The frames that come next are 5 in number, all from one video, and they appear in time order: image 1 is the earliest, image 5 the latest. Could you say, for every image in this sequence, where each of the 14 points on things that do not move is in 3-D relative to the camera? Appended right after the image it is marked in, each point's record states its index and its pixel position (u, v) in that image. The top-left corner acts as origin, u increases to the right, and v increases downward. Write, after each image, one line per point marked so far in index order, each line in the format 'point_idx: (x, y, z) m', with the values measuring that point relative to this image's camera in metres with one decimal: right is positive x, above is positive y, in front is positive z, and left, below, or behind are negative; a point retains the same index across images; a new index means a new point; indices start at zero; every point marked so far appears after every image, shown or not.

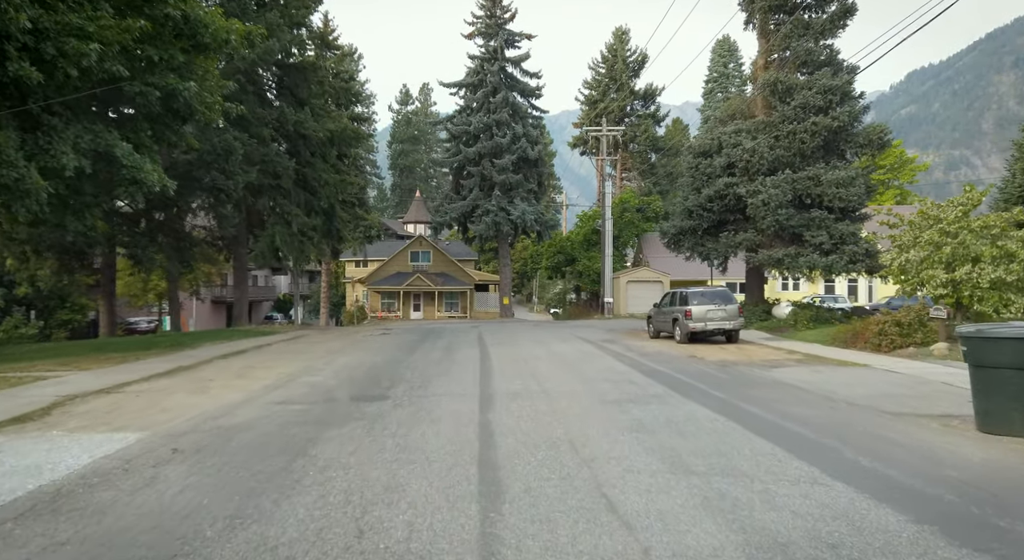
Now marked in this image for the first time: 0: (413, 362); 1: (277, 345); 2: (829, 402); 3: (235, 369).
0: (-2.2, -1.8, +13.7) m
1: (-7.0, -1.9, +18.5) m
2: (+4.8, -1.8, +9.4) m
3: (-5.5, -1.8, +12.4) m
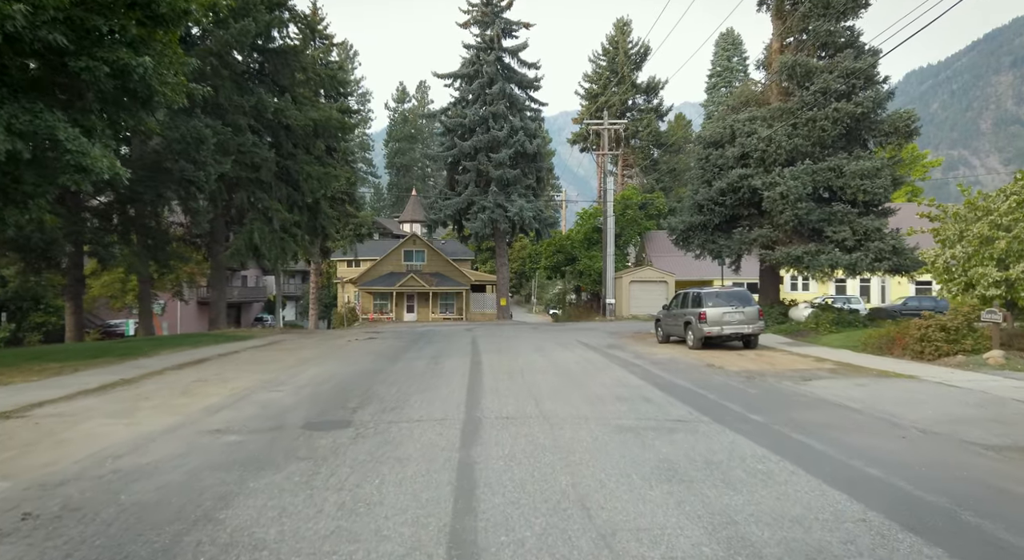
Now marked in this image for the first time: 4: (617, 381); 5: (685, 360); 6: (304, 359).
0: (-2.3, -1.8, +11.9) m
1: (-7.1, -1.9, +16.7) m
2: (+4.7, -1.8, +7.6) m
3: (-5.6, -1.8, +10.6) m
4: (+1.8, -1.8, +10.9) m
5: (+4.2, -1.9, +15.0) m
6: (-5.0, -1.9, +14.9) m
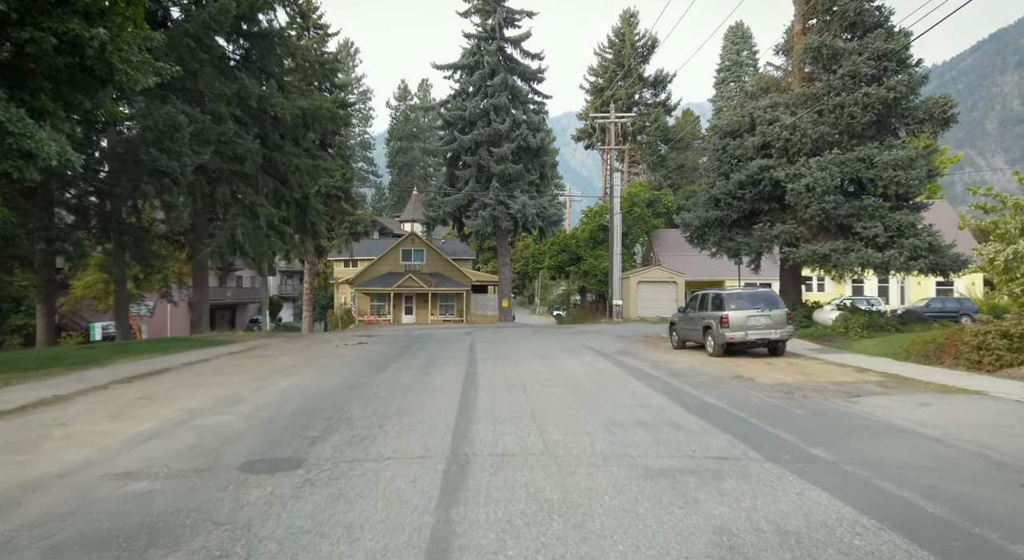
0: (-2.3, -1.8, +10.3) m
1: (-7.1, -1.9, +15.0) m
2: (+4.6, -1.8, +5.8) m
3: (-5.6, -1.8, +8.9) m
4: (+1.8, -1.8, +9.3) m
5: (+4.2, -1.9, +13.3) m
6: (-5.0, -1.9, +13.3) m
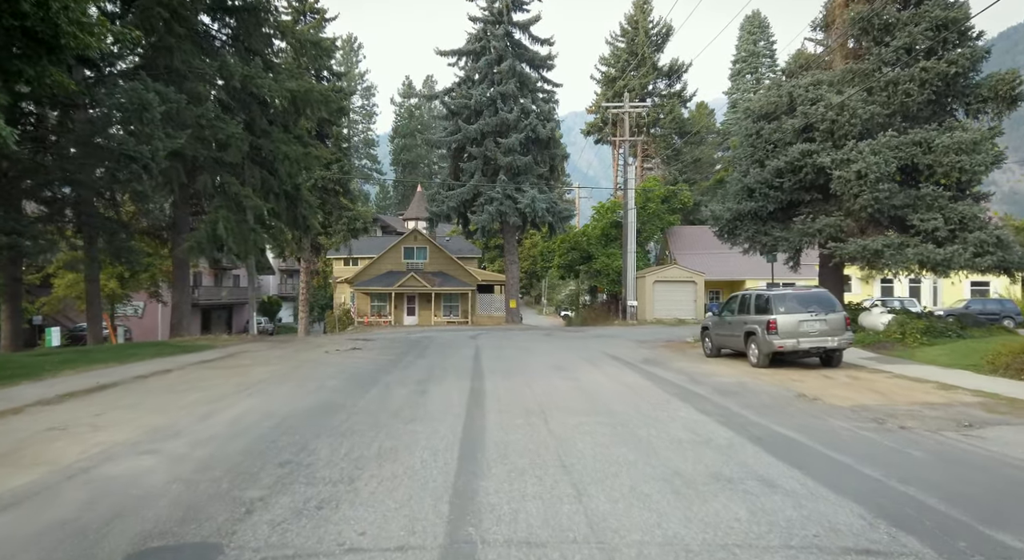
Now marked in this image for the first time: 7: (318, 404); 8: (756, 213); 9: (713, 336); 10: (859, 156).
0: (-2.1, -1.8, +8.1) m
1: (-6.8, -1.9, +12.9) m
2: (+4.8, -1.8, +3.6) m
3: (-5.4, -1.7, +6.8) m
4: (+2.0, -1.7, +7.1) m
5: (+4.4, -1.9, +11.1) m
6: (-4.7, -1.8, +11.2) m
7: (-2.8, -1.8, +9.1) m
8: (+7.7, +2.1, +19.8) m
9: (+5.2, -1.4, +16.2) m
10: (+9.6, +3.4, +17.2) m
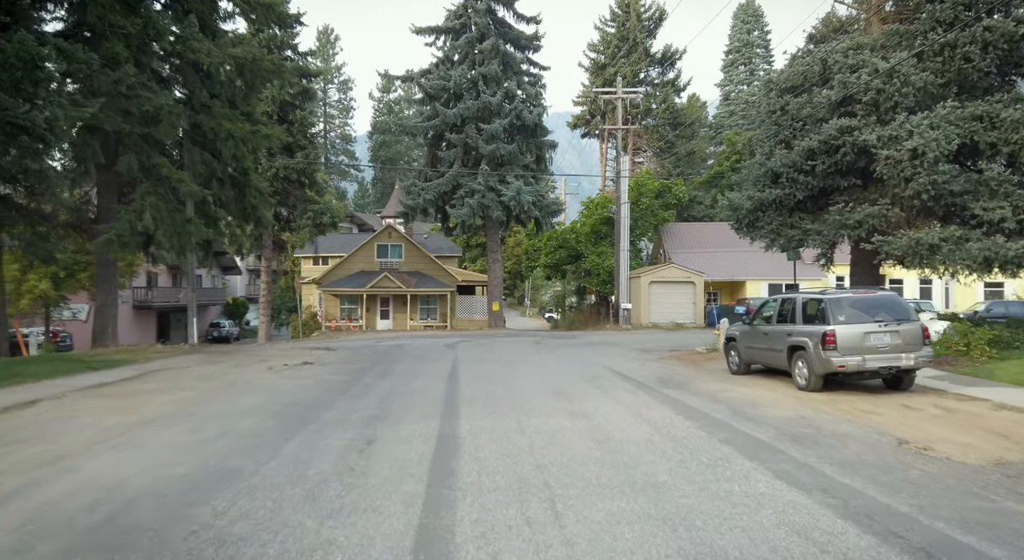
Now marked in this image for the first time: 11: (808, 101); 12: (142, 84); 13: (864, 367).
0: (-2.2, -1.8, +5.0) m
1: (-7.1, -1.9, +9.6) m
2: (+4.9, -1.8, +0.7) m
3: (-5.5, -1.7, +3.6) m
4: (+2.0, -1.7, +4.0) m
5: (+4.2, -1.9, +8.2) m
6: (-4.9, -1.9, +7.9) m
7: (-3.0, -1.8, +6.0) m
8: (+7.3, +2.1, +17.0) m
9: (+4.9, -1.5, +13.2) m
10: (+9.2, +3.4, +14.4) m
11: (+7.7, +4.7, +16.3) m
12: (-9.8, +5.2, +16.4) m
13: (+5.9, -1.4, +10.4) m
